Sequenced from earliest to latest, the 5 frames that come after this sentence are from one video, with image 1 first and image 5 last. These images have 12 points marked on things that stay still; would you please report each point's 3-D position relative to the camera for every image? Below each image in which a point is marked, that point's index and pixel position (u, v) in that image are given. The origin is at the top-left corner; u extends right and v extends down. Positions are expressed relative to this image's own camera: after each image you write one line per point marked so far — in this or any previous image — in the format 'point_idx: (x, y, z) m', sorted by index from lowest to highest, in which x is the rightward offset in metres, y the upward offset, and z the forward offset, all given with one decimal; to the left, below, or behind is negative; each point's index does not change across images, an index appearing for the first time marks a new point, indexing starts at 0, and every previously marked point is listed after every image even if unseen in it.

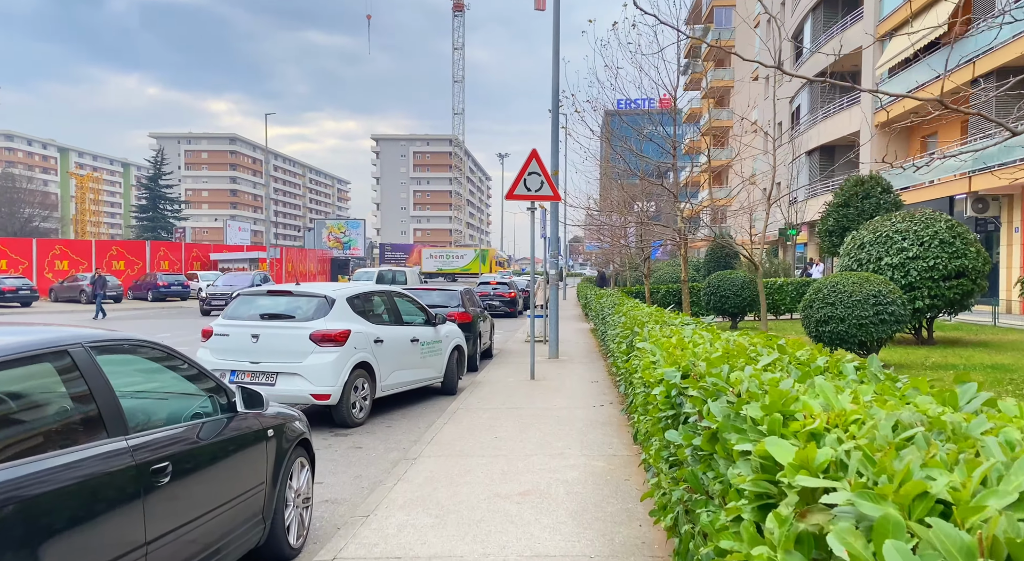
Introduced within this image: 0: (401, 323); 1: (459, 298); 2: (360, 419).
0: (-1.3, -0.5, +9.5) m
1: (-0.9, -0.3, +13.3) m
2: (-1.6, -1.4, +8.3) m
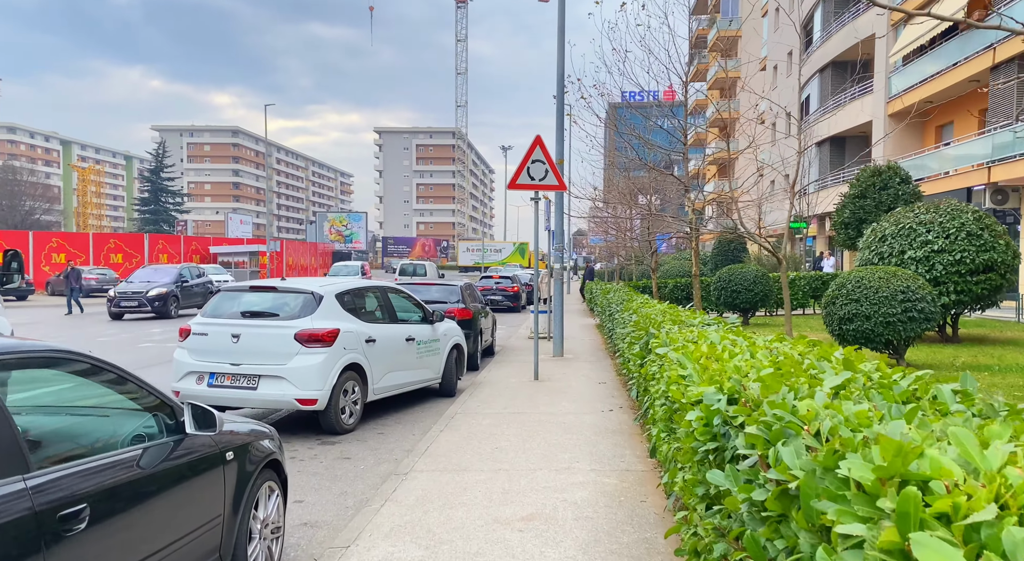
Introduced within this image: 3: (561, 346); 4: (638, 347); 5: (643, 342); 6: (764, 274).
0: (-1.3, -0.4, +8.9) m
1: (-0.8, -0.2, +12.7) m
2: (-1.6, -1.4, +7.7) m
3: (+0.8, -1.1, +13.1) m
4: (+1.1, -0.6, +7.0) m
5: (+1.1, -0.5, +6.8) m
6: (+5.1, +0.1, +16.4) m
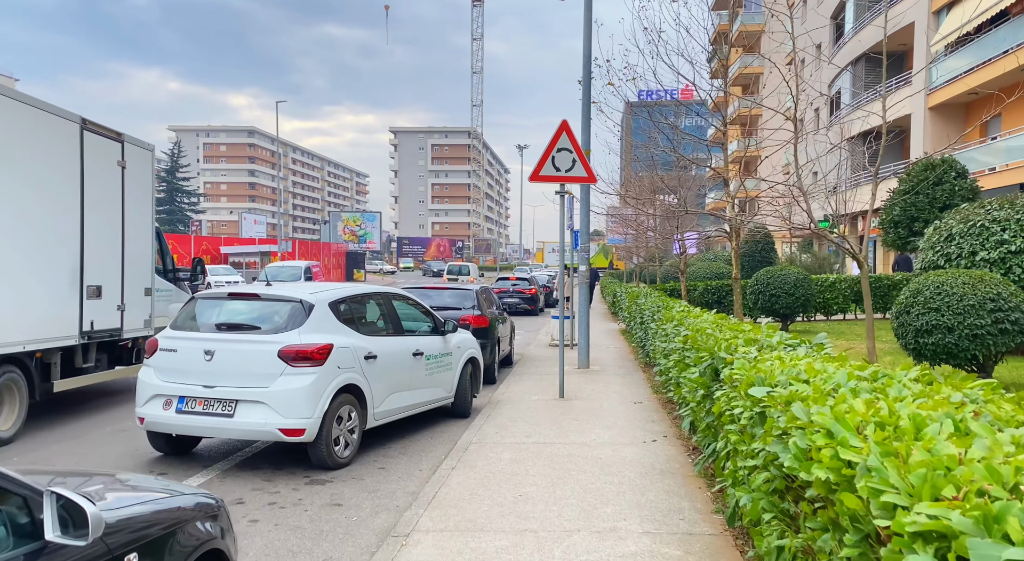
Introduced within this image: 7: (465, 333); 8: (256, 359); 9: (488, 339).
0: (-1.1, -0.5, +7.7) m
1: (-0.5, -0.3, +11.5) m
2: (-1.4, -1.4, +6.5) m
3: (+1.1, -1.2, +11.9) m
4: (+1.3, -0.6, +5.8) m
5: (+1.3, -0.6, +5.6) m
6: (+5.5, +0.1, +15.1) m
7: (-0.5, -0.6, +9.1) m
8: (-2.0, -0.6, +6.2) m
9: (-0.3, -0.8, +11.0) m
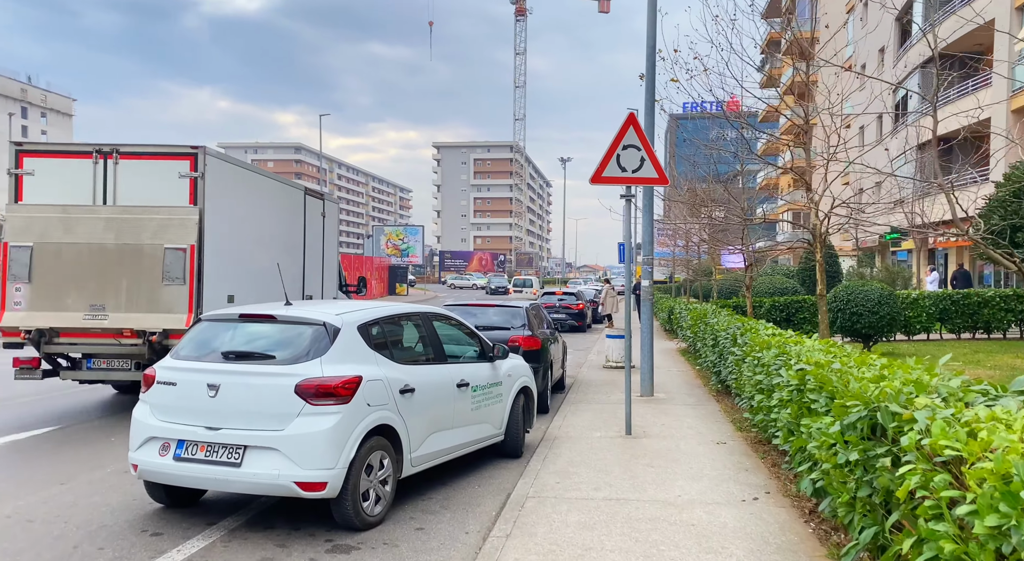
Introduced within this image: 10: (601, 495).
0: (-0.6, -0.6, +6.5) m
1: (+0.2, -0.5, +10.3) m
2: (-0.9, -1.6, +5.4) m
3: (+1.8, -1.4, +10.6) m
4: (+1.7, -0.8, +4.5) m
5: (+1.7, -0.7, +4.3) m
6: (+6.4, -0.2, +13.6) m
7: (0.0, -0.8, +8.0) m
8: (-1.5, -0.7, +5.1) m
9: (+0.3, -1.0, +9.8) m
10: (+0.6, -1.5, +5.6) m
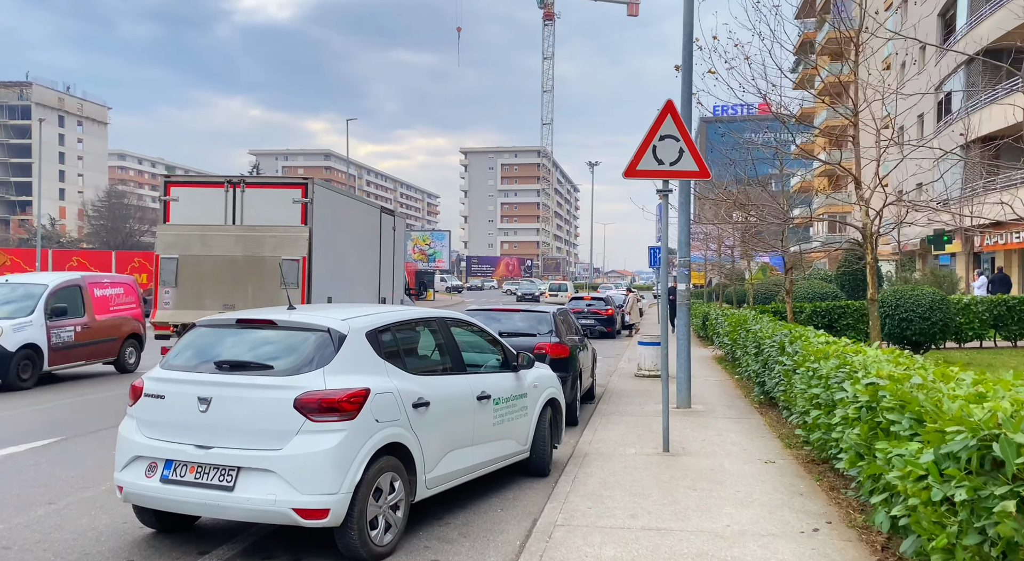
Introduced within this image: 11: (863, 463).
0: (-0.4, -0.7, +5.9) m
1: (+0.5, -0.5, +9.7) m
2: (-0.8, -1.6, +4.8) m
3: (+2.1, -1.4, +9.9) m
4: (+1.8, -0.8, +3.8) m
5: (+1.8, -0.7, +3.6) m
6: (+6.8, -0.3, +12.8) m
7: (+0.3, -0.8, +7.3) m
8: (-1.4, -0.7, +4.5) m
9: (+0.7, -1.0, +9.2) m
10: (+0.8, -1.5, +5.0) m
11: (+1.9, -1.0, +4.3) m
